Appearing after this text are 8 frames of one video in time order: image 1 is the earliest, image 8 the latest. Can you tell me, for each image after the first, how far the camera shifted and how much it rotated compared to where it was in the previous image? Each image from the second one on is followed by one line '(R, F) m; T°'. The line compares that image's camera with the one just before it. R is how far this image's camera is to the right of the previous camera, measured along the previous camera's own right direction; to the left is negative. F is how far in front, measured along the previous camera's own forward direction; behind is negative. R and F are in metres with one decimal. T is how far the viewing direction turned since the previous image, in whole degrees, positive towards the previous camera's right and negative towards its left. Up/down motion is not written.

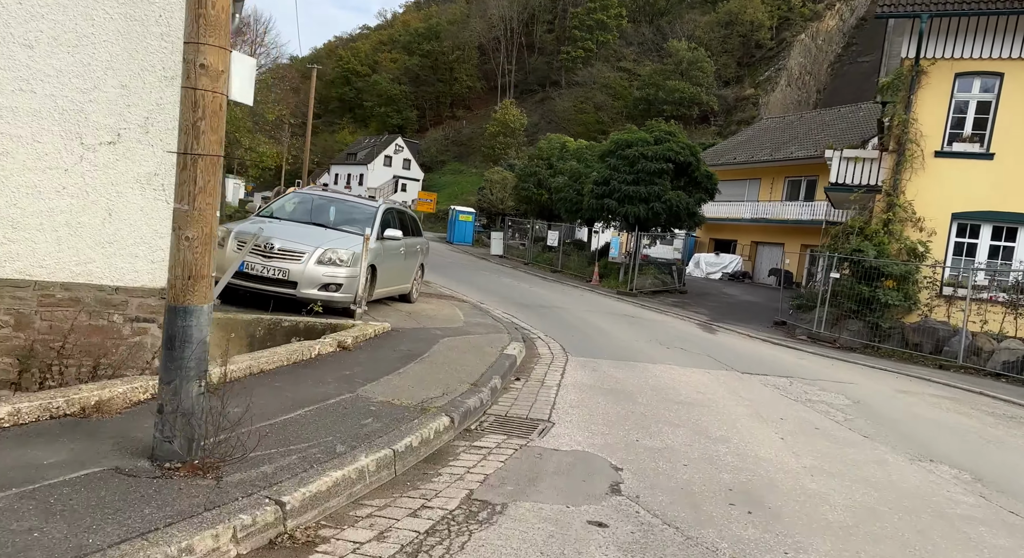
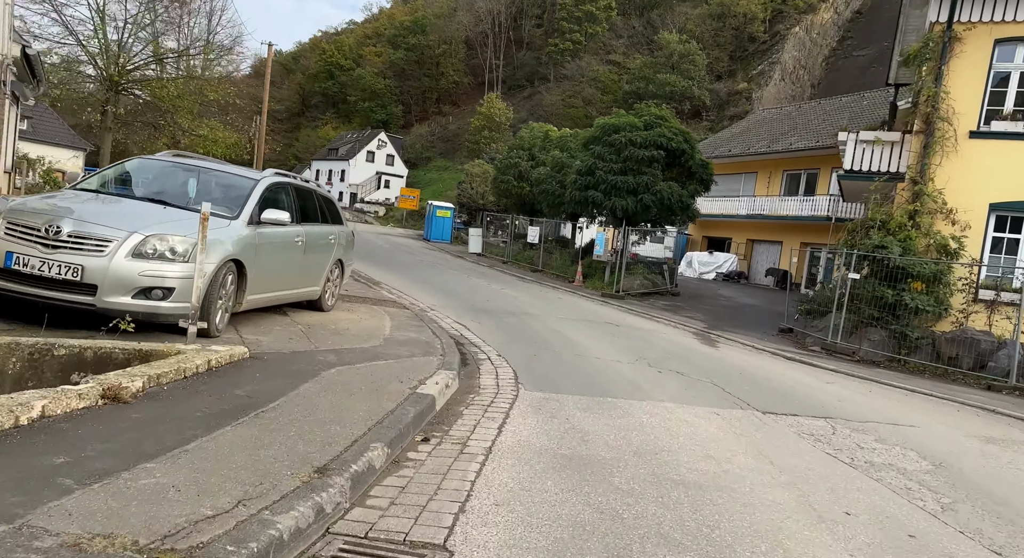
(+0.6, +2.8) m; +1°
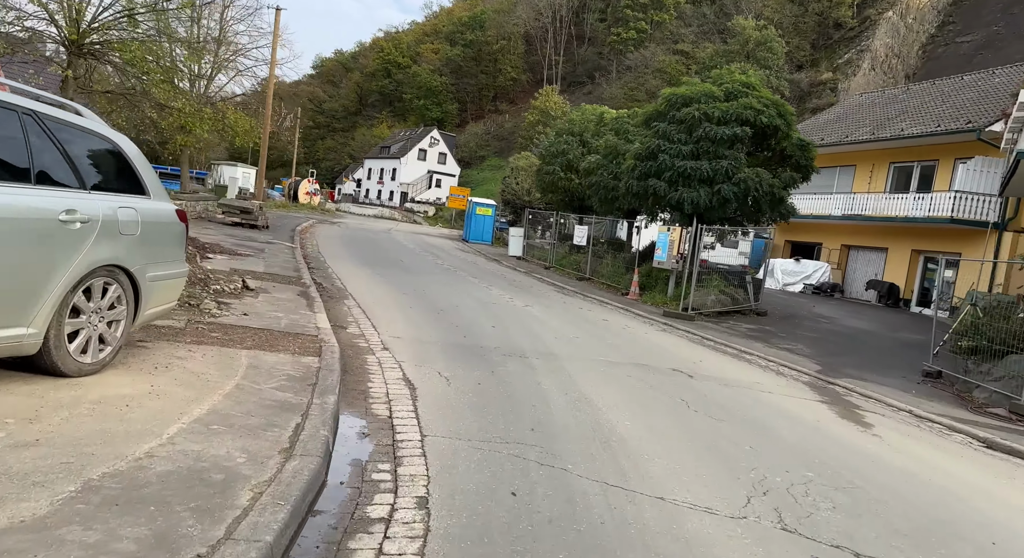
(+0.6, +5.2) m; -5°
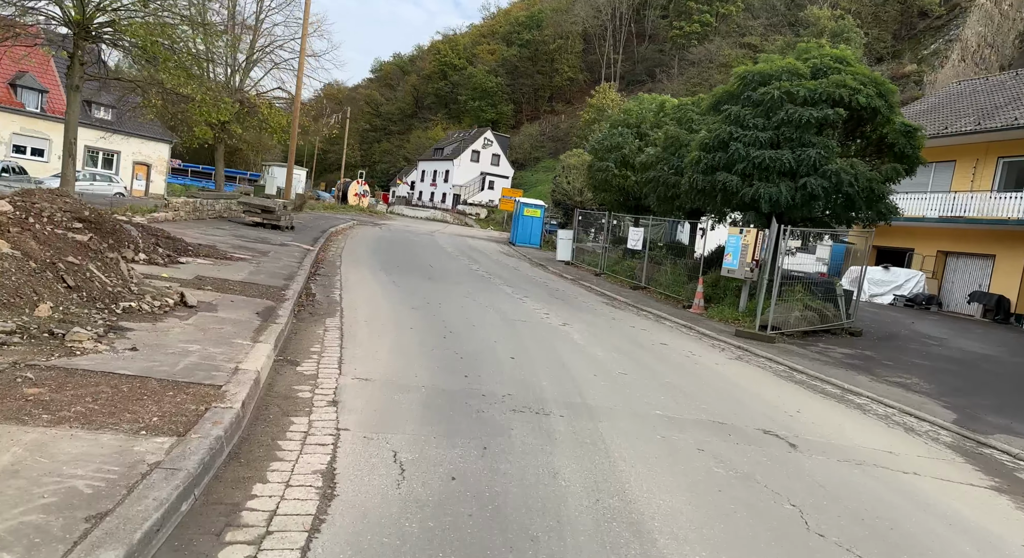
(+0.3, +2.7) m; -4°
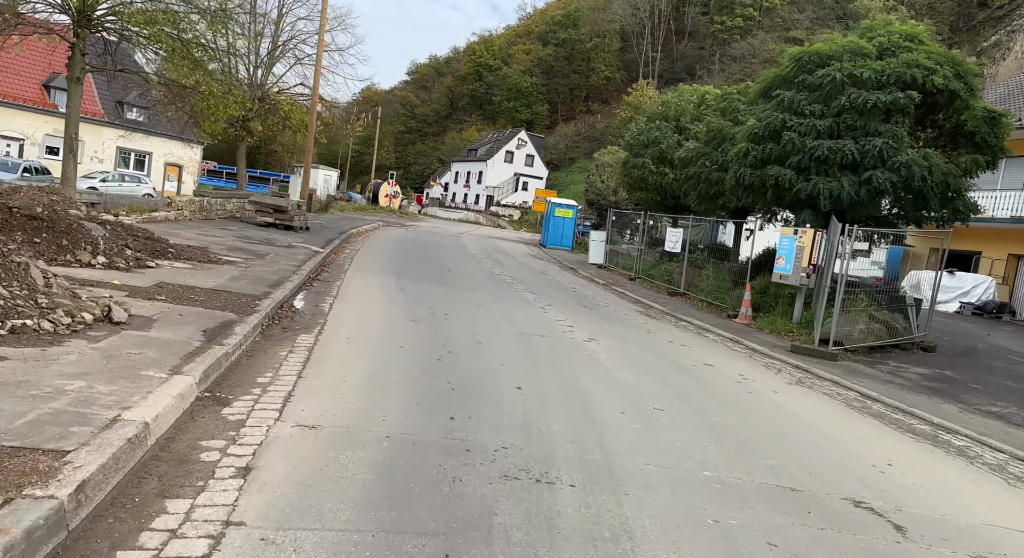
(+0.2, +1.6) m; -3°
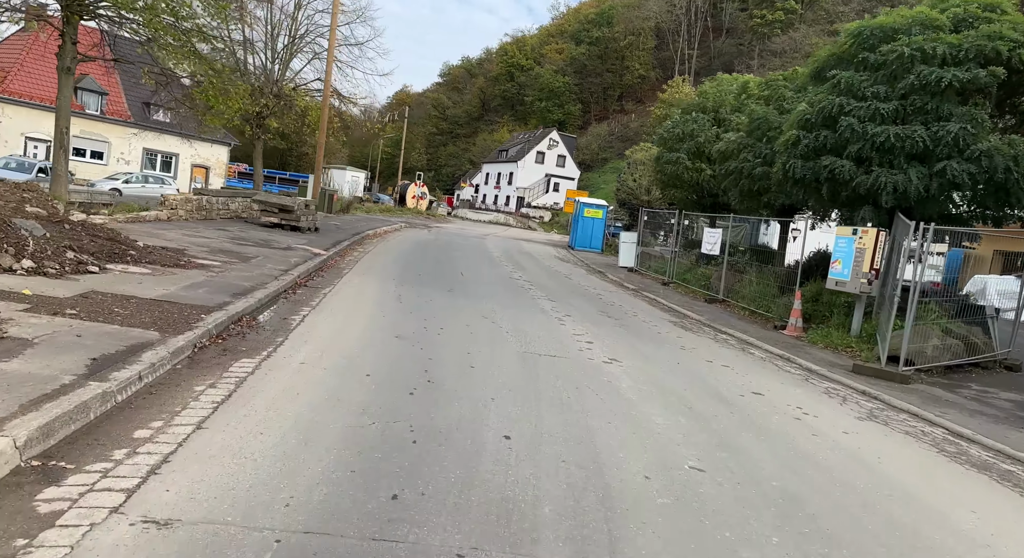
(+0.3, +1.6) m; -3°
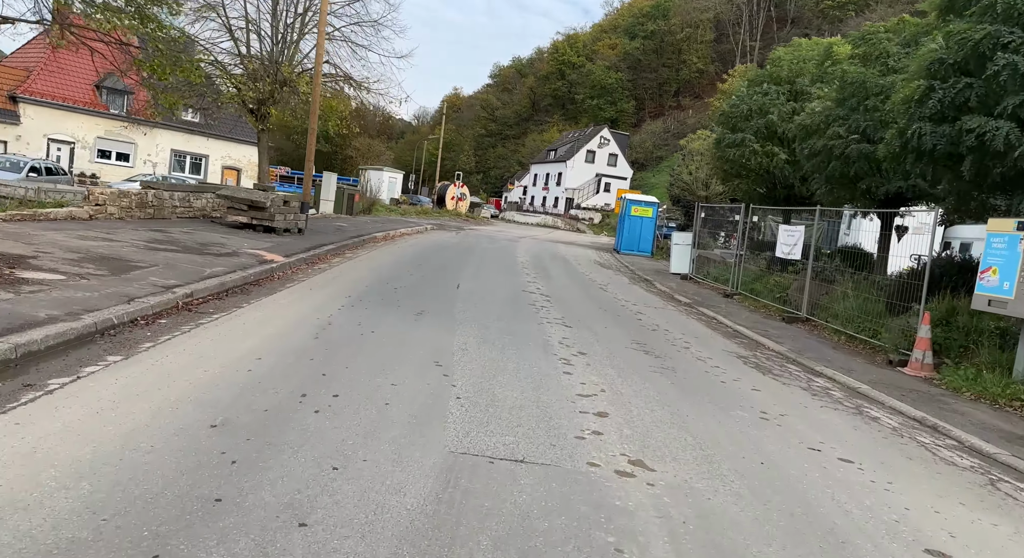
(+0.7, +3.8) m; -4°
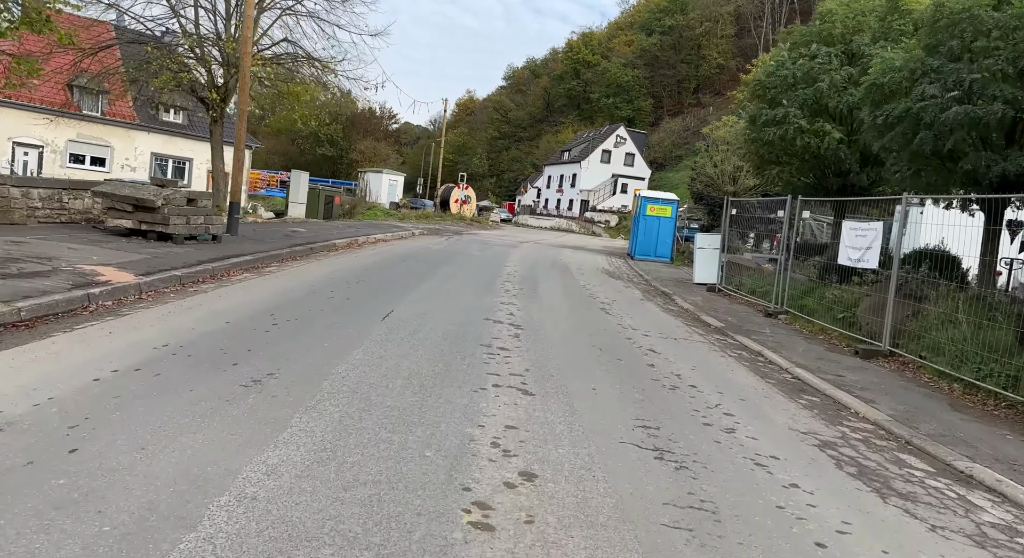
(+0.8, +3.9) m; -2°
